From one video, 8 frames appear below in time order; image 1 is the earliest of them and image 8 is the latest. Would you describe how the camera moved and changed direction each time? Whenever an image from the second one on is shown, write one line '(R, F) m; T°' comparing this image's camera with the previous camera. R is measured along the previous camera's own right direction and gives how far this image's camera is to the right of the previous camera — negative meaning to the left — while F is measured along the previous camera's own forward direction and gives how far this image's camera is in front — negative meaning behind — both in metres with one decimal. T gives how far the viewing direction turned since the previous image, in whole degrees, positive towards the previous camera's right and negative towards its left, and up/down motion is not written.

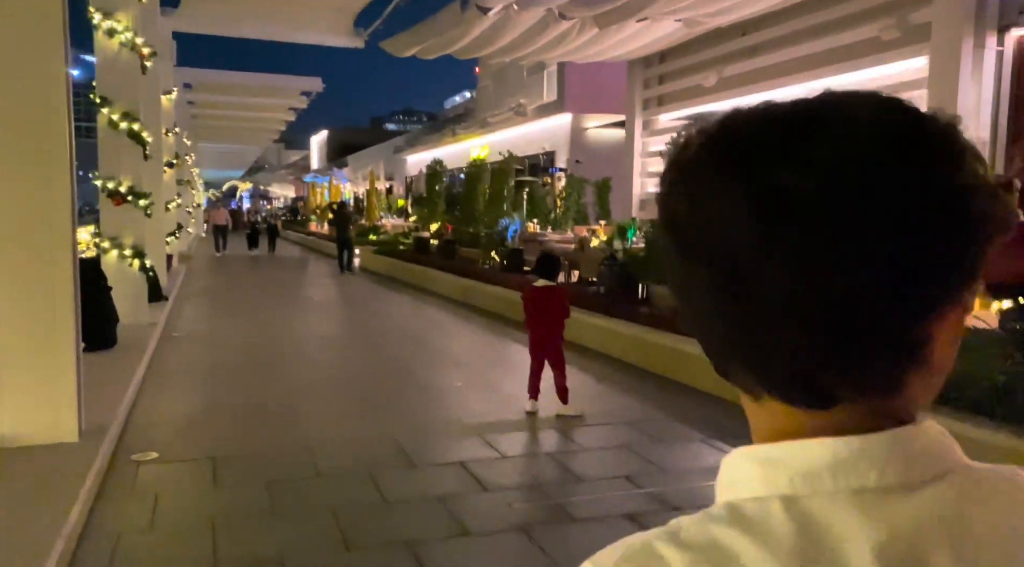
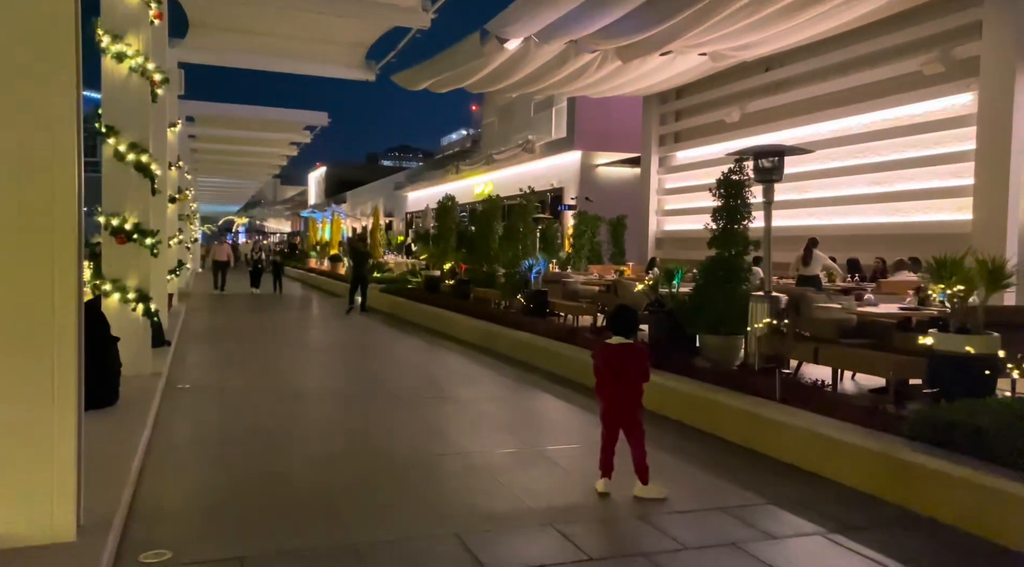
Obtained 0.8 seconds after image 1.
(-0.5, +0.7) m; 0°
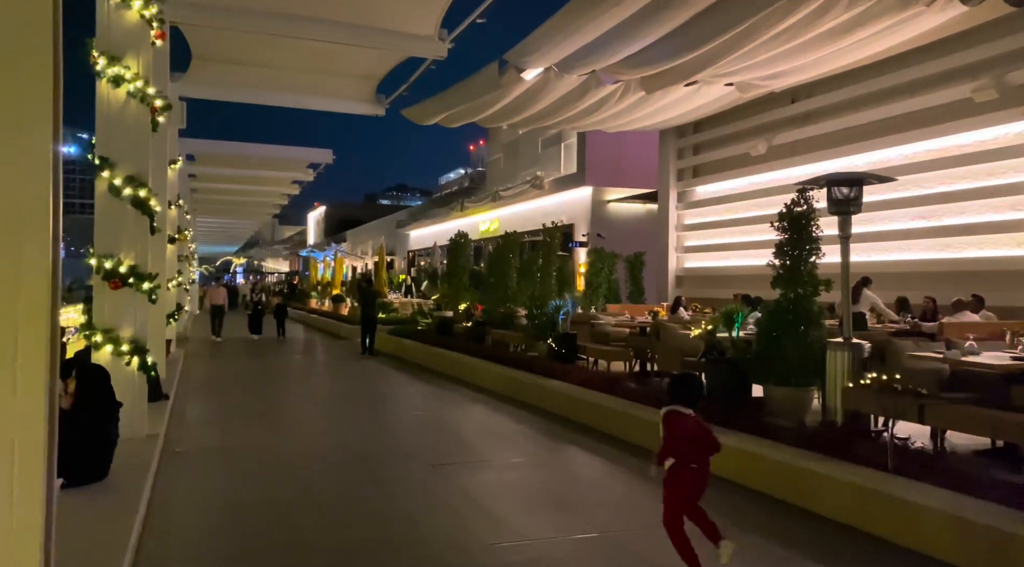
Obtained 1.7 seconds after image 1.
(-0.4, +0.9) m; 0°
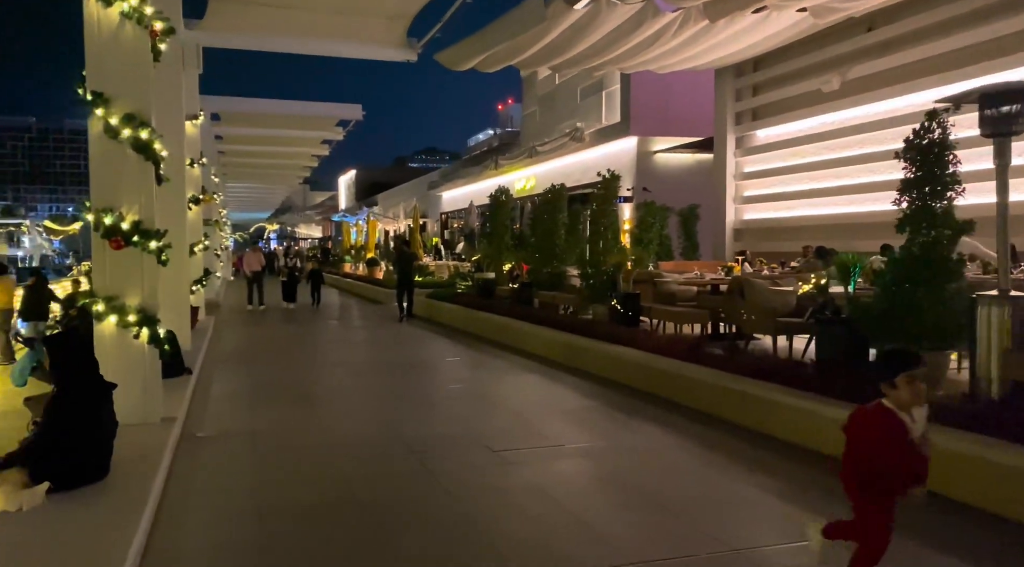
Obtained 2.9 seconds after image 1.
(-0.3, +1.2) m; -2°
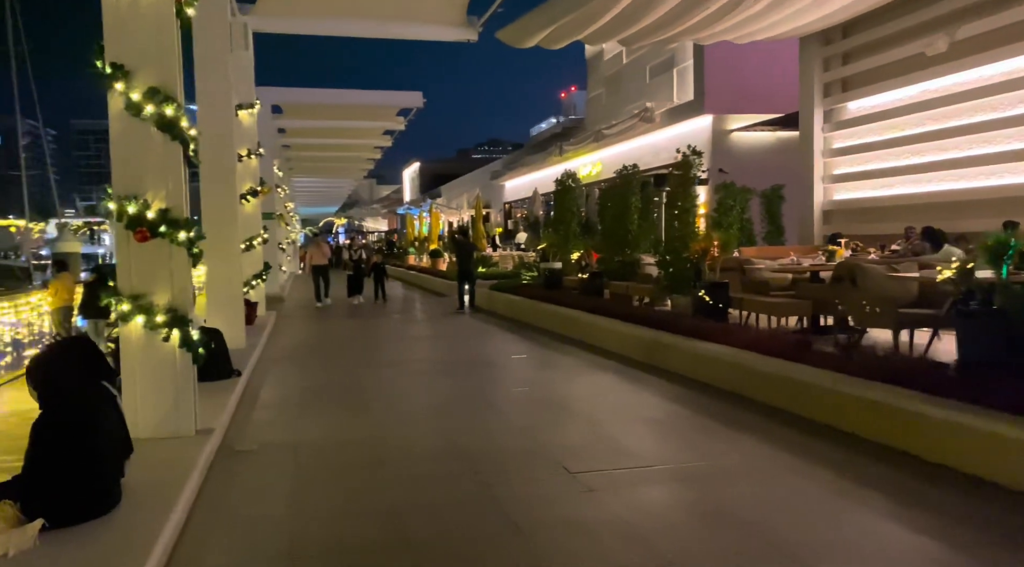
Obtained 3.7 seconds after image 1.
(-0.1, +0.9) m; -5°
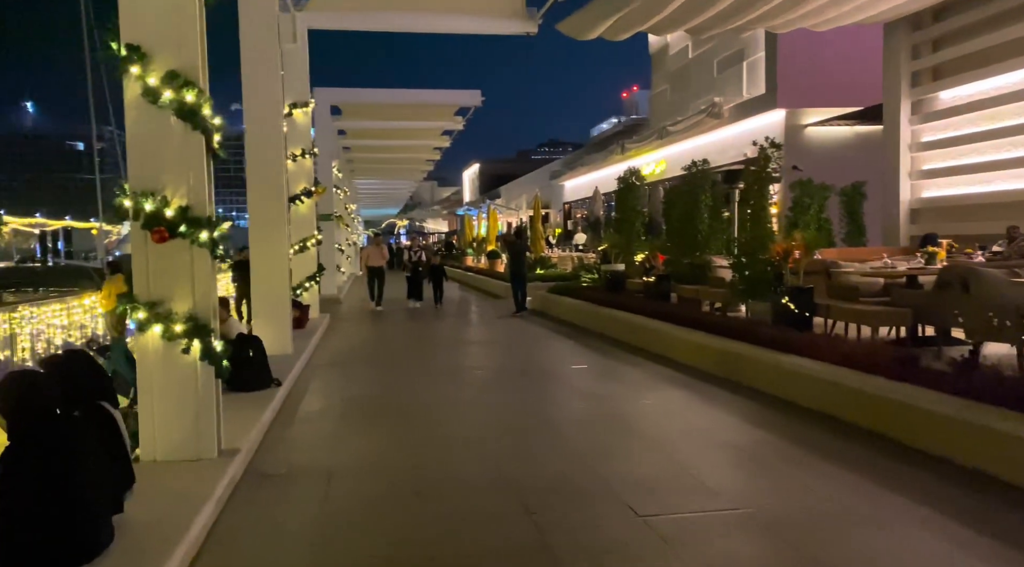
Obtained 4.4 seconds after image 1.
(0.0, +0.7) m; -5°
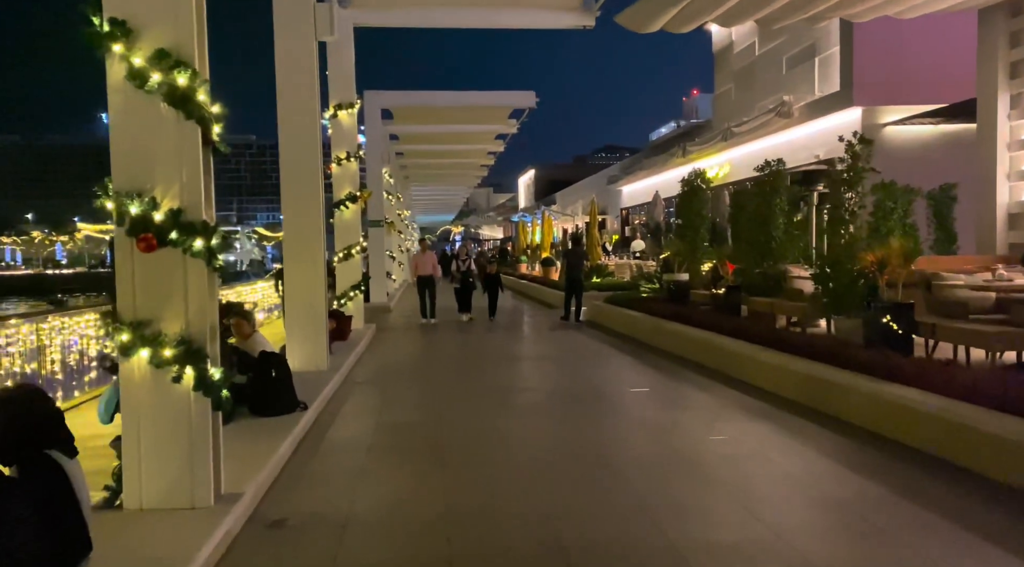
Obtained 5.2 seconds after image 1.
(0.0, +0.8) m; -4°
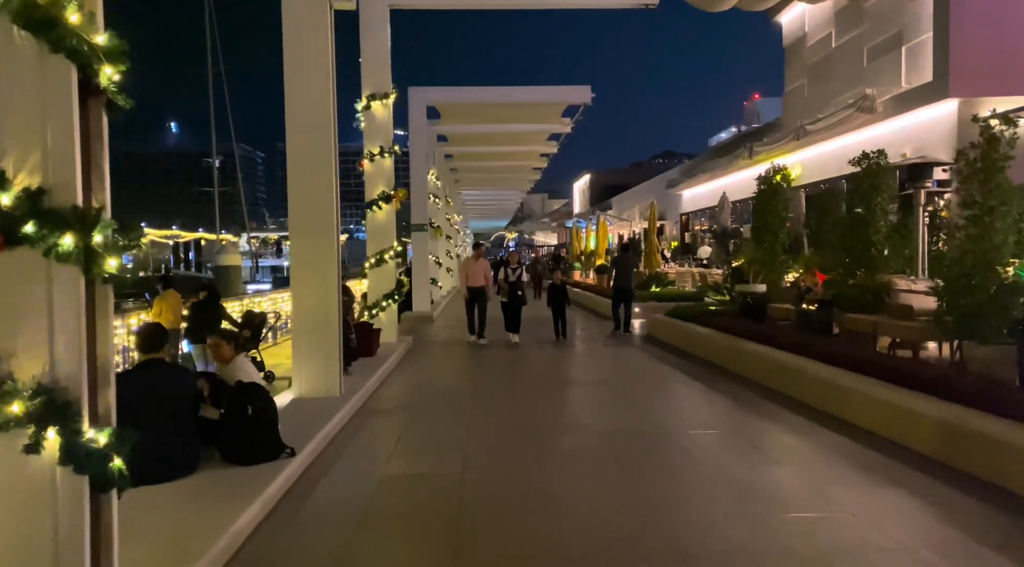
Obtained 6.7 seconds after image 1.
(+0.1, +1.4) m; -4°
